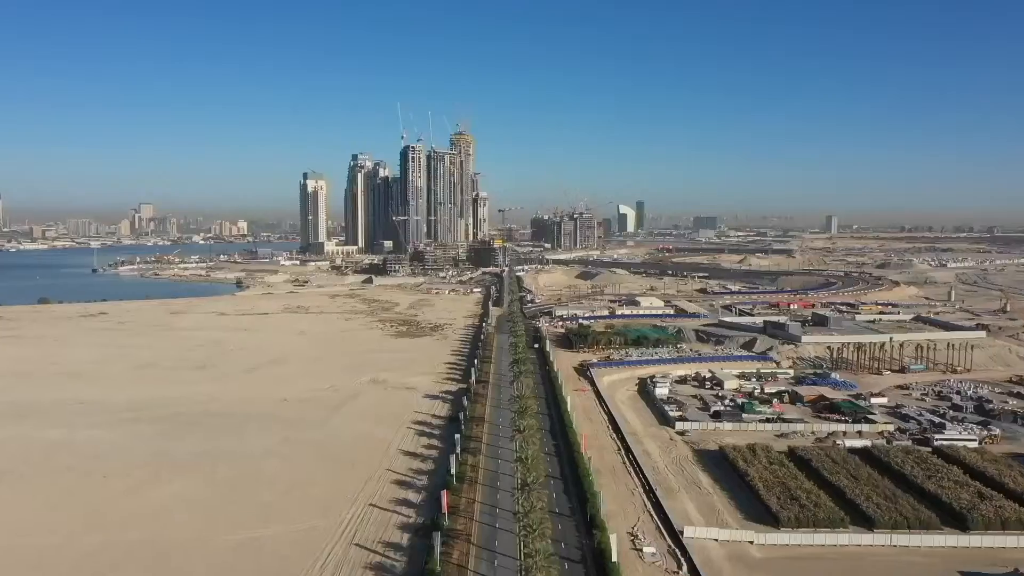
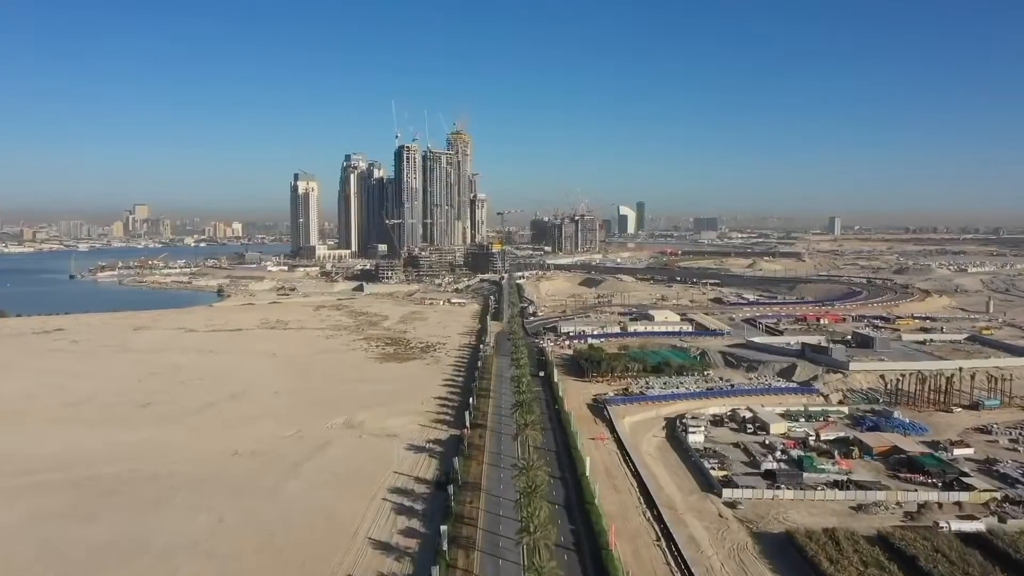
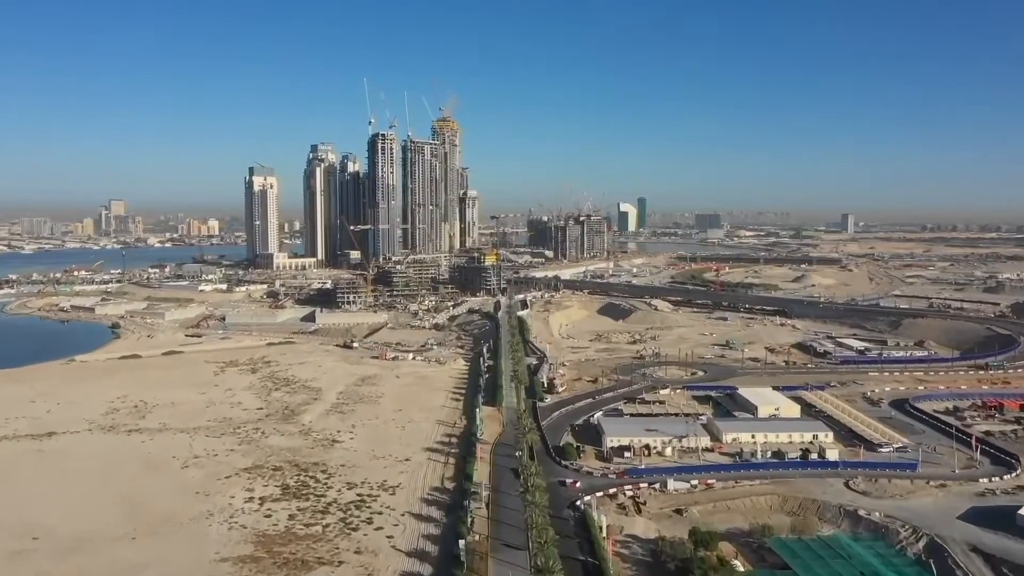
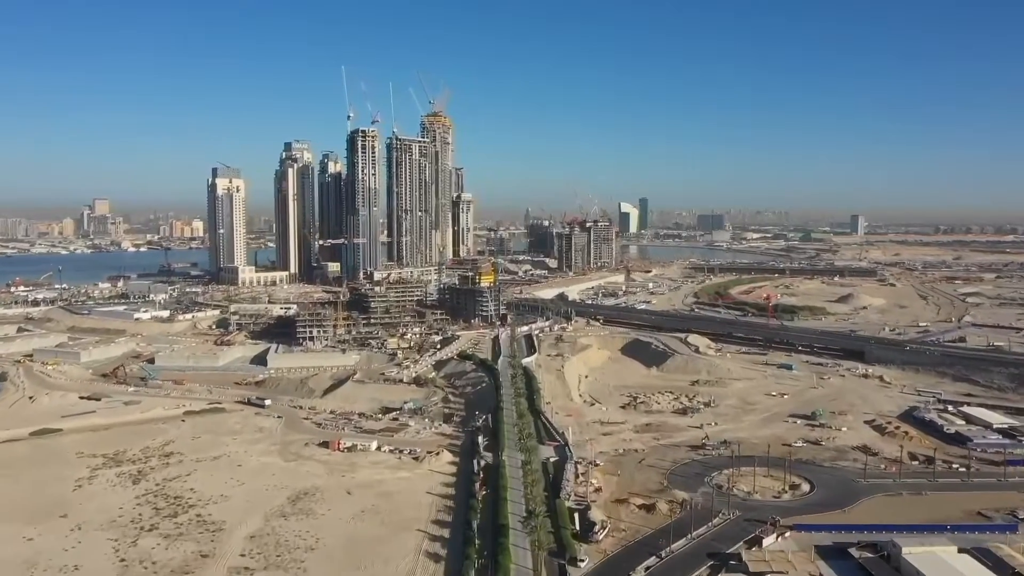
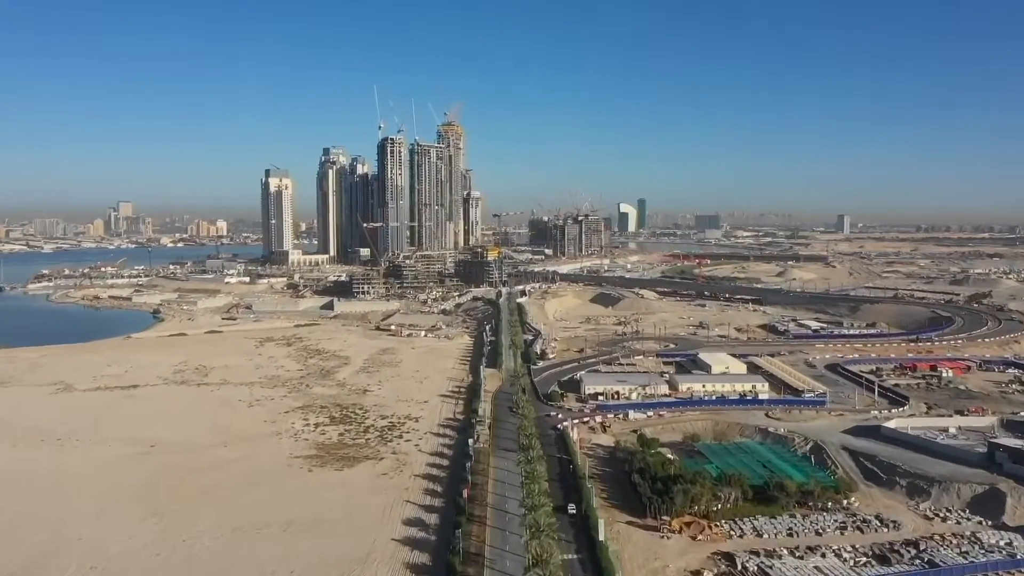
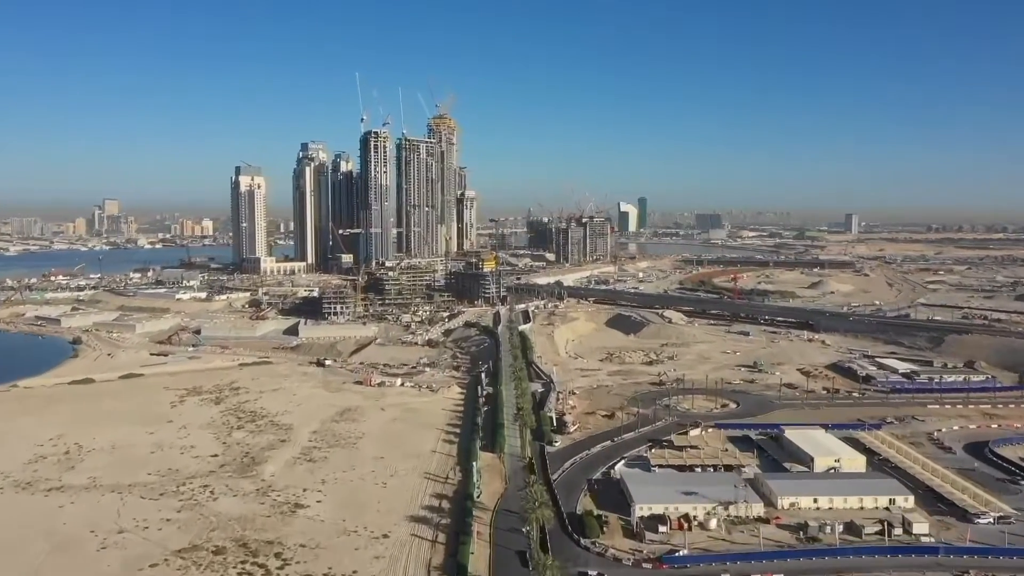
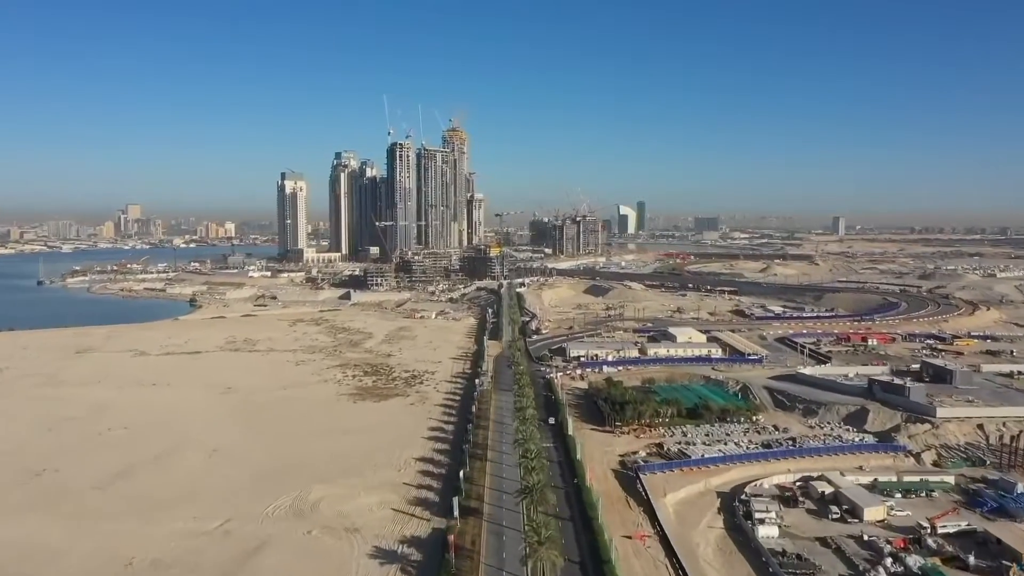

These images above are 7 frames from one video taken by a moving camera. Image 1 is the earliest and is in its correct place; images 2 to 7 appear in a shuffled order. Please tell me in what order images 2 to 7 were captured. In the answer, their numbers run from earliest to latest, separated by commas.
2, 7, 5, 3, 6, 4
